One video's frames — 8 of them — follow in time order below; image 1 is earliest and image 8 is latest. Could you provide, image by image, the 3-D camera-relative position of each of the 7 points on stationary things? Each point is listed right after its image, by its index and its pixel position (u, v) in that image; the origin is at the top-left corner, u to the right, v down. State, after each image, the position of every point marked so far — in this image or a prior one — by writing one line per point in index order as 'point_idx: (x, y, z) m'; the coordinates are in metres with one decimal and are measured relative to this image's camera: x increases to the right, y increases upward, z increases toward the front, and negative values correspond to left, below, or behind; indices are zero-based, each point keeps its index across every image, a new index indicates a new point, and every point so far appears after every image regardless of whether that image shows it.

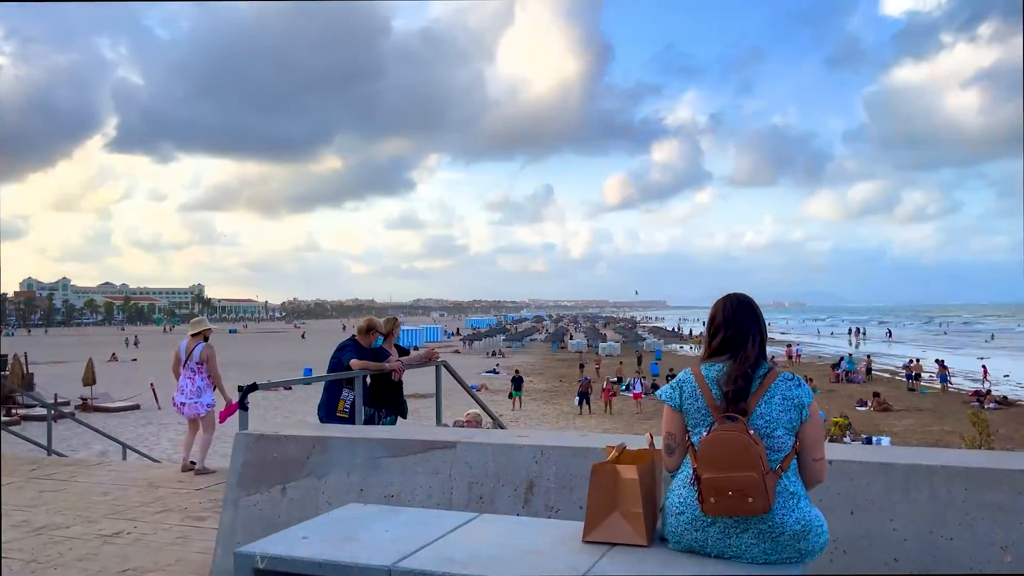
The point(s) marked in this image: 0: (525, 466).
0: (+0.1, -0.8, +3.0) m
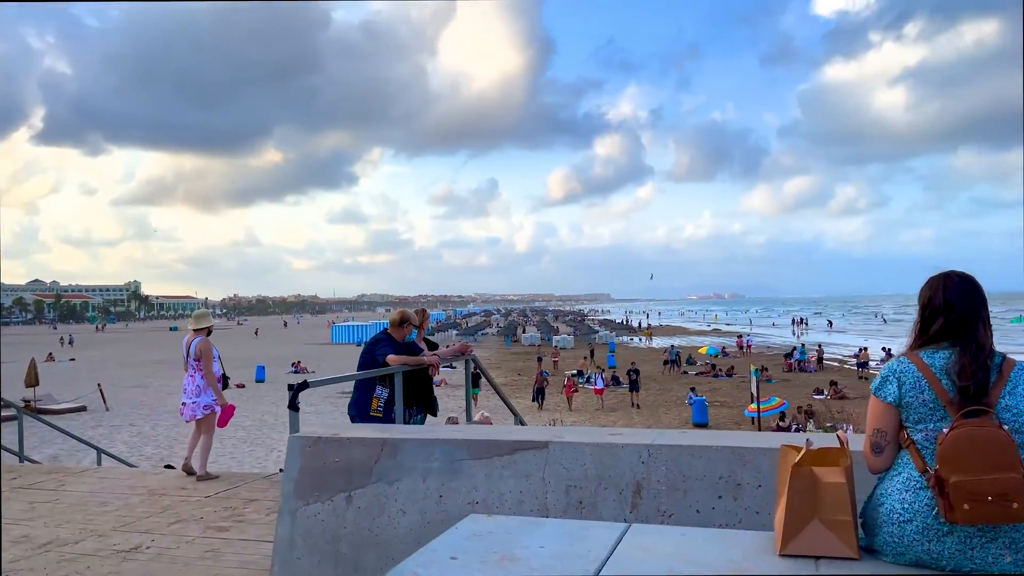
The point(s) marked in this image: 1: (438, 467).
0: (+0.5, -0.7, +2.8) m
1: (-0.3, -0.8, +3.0) m
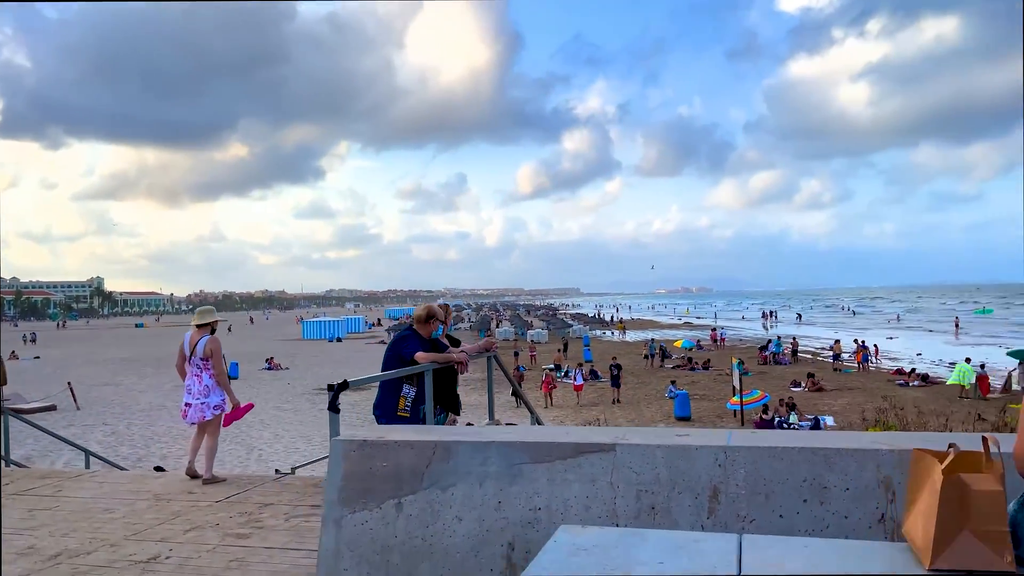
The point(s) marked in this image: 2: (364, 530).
0: (+0.7, -0.7, +2.6) m
1: (-0.1, -0.7, +2.9) m
2: (-0.6, -1.0, +3.0) m
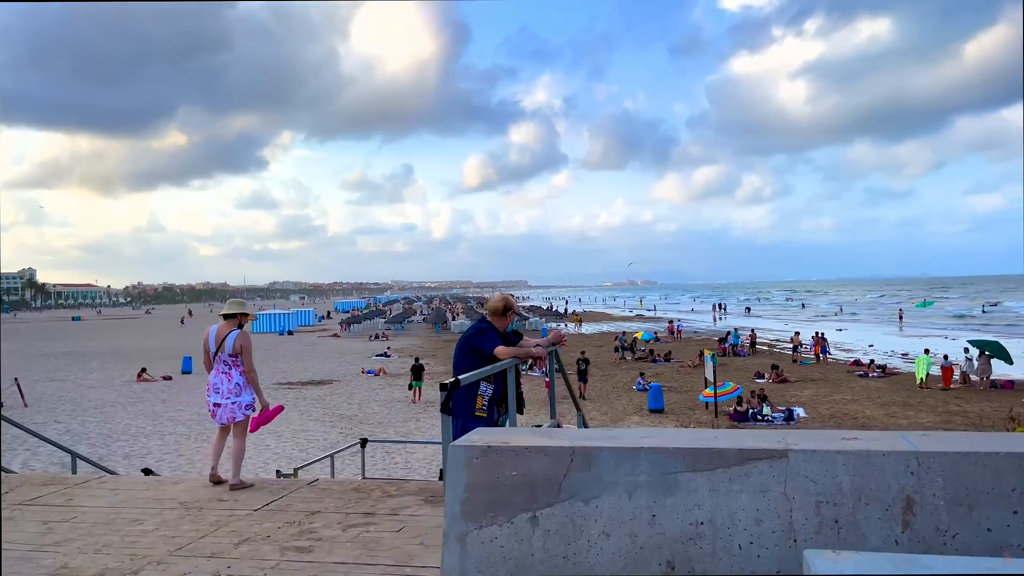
0: (+1.3, -0.6, +2.4) m
1: (+0.5, -0.7, +2.6) m
2: (-0.1, -1.0, +2.6) m
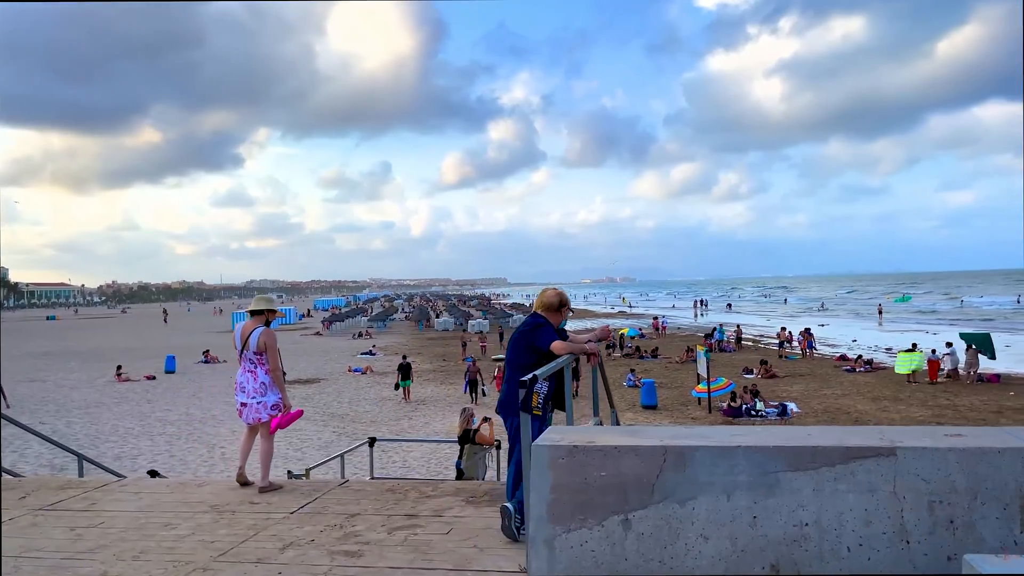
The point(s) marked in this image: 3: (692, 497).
0: (+1.6, -0.6, +2.3) m
1: (+0.8, -0.7, +2.5) m
2: (+0.3, -0.9, +2.5) m
3: (+0.6, -0.7, +2.5) m
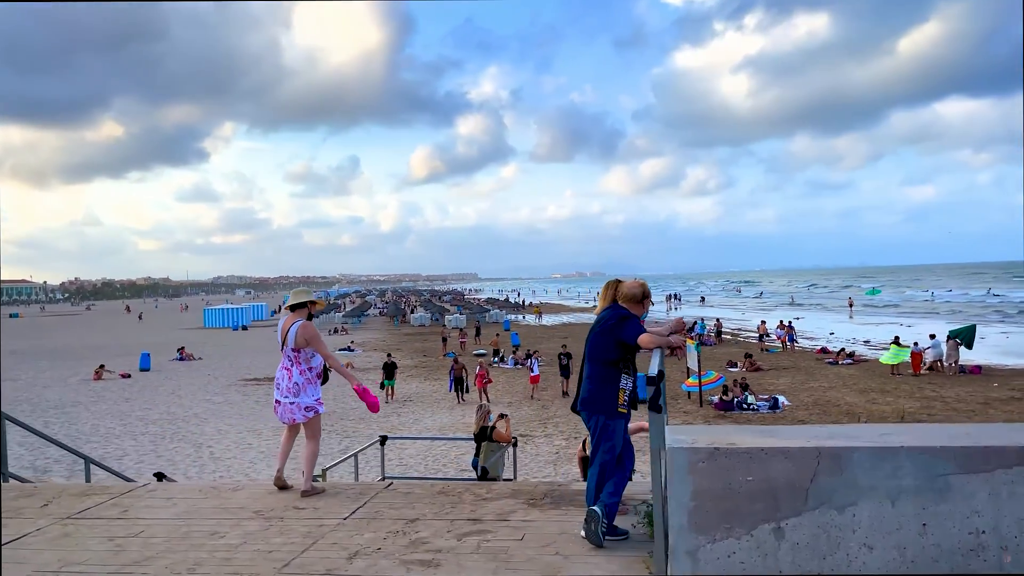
0: (+2.1, -0.6, +2.1) m
1: (+1.3, -0.6, +2.3) m
2: (+0.7, -0.9, +2.3) m
3: (+1.1, -0.7, +2.3) m
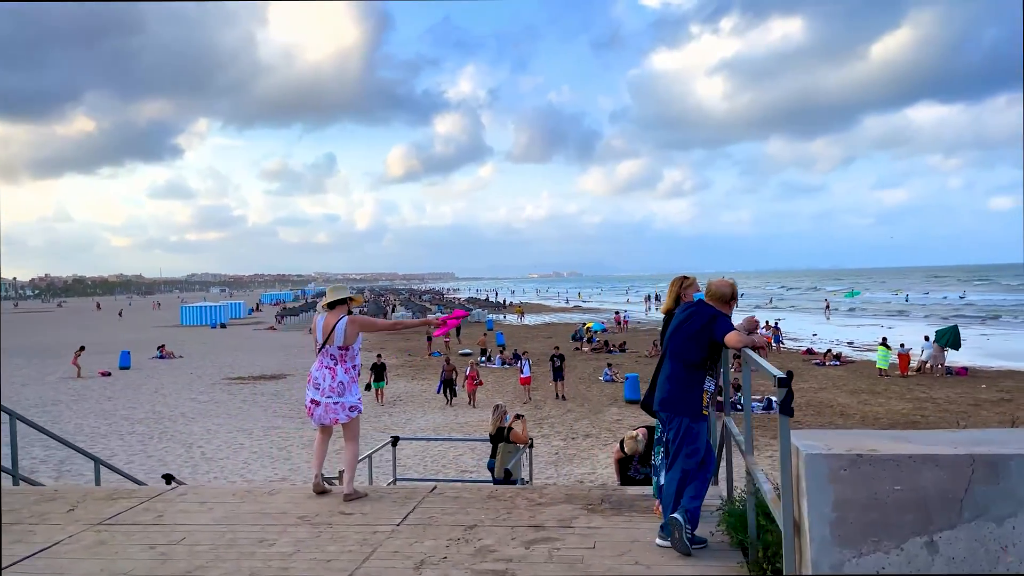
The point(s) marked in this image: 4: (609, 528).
0: (+2.5, -0.6, +2.0) m
1: (+1.7, -0.6, +2.1) m
2: (+1.2, -0.9, +2.1) m
3: (+1.5, -0.7, +2.1) m
4: (+0.5, -1.4, +4.0) m
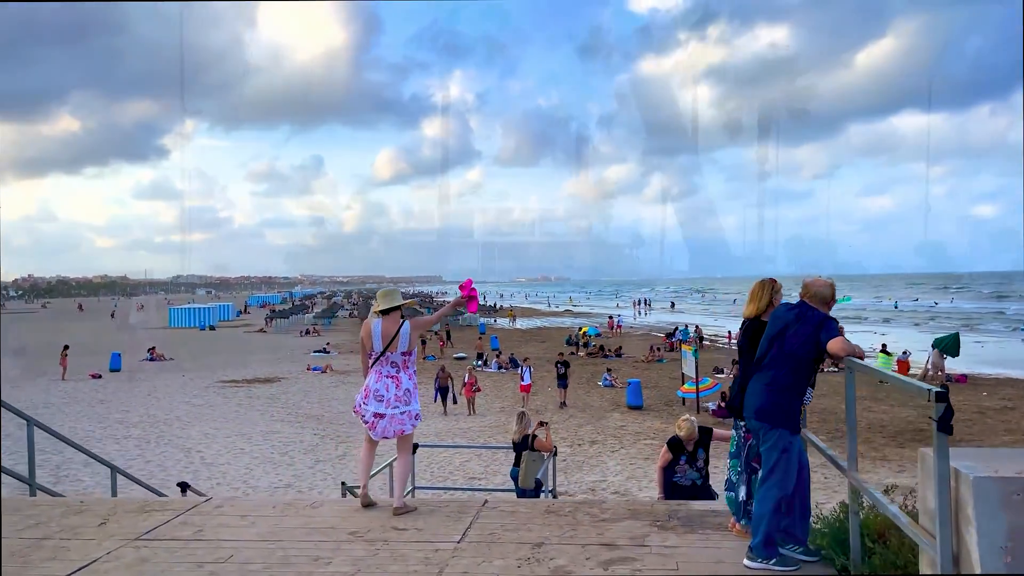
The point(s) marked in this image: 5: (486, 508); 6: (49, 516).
0: (+2.9, -0.6, +1.8) m
1: (+2.1, -0.6, +1.9) m
2: (+1.6, -0.9, +1.9) m
3: (+1.9, -0.7, +1.9) m
4: (+0.9, -1.4, +3.8) m
5: (-0.2, -1.4, +4.5) m
6: (-3.2, -1.6, +4.9) m
